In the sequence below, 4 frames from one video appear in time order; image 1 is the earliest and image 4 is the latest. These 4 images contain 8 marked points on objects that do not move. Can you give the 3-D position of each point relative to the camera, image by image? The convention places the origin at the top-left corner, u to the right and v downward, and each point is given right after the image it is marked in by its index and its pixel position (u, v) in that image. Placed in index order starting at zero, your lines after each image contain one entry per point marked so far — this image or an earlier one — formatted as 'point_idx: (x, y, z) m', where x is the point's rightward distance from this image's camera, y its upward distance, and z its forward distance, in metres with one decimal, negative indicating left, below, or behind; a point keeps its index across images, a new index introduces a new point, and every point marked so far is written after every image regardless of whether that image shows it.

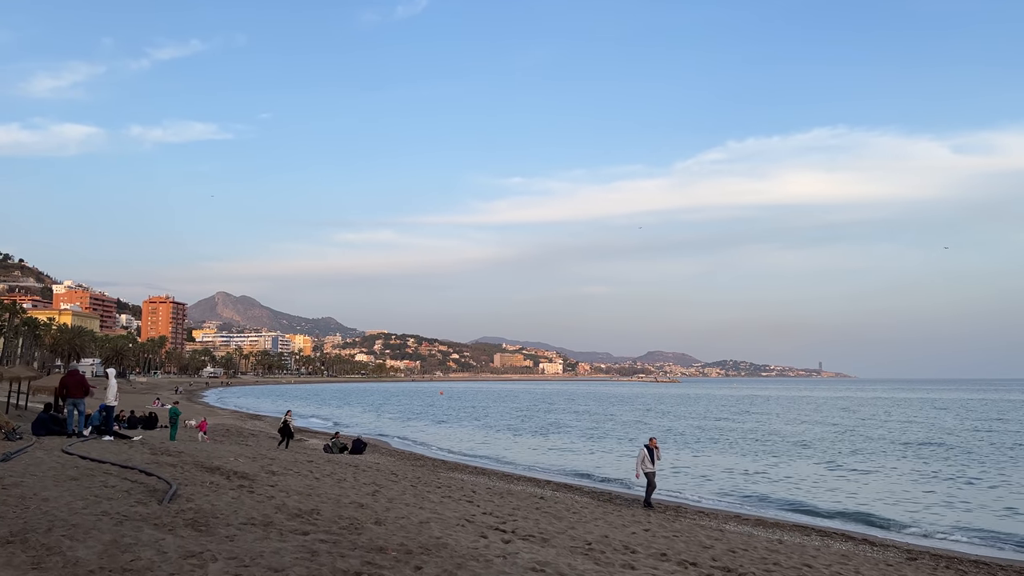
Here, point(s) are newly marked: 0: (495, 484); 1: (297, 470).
0: (-0.1, -3.8, +15.2) m
1: (-3.7, -3.2, +13.7) m
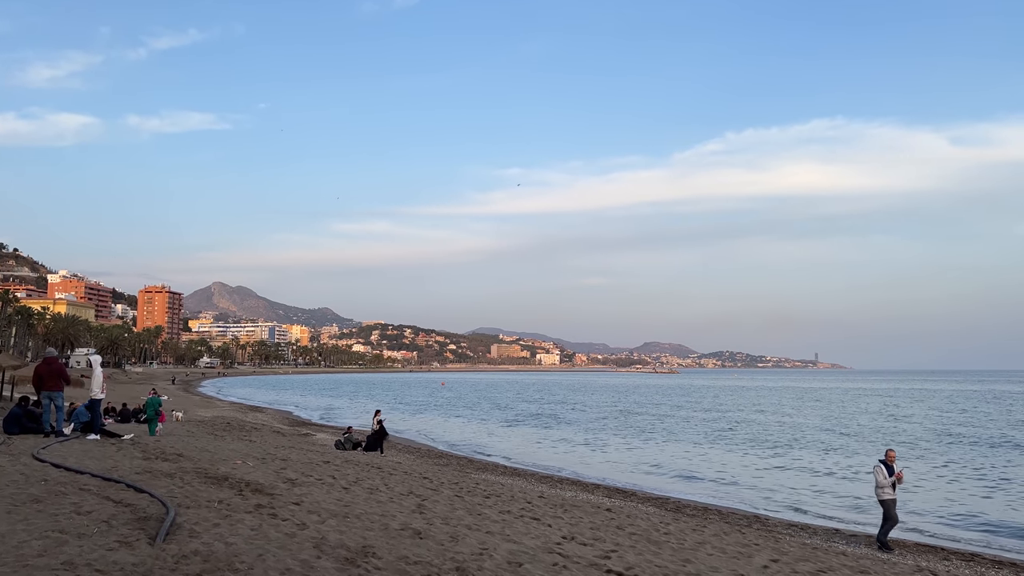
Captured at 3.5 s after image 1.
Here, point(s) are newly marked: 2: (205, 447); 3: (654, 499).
0: (+0.6, -3.4, +13.4) m
1: (-2.9, -2.8, +11.8) m
2: (-5.6, -2.9, +14.5) m
3: (+2.4, -3.6, +13.4) m
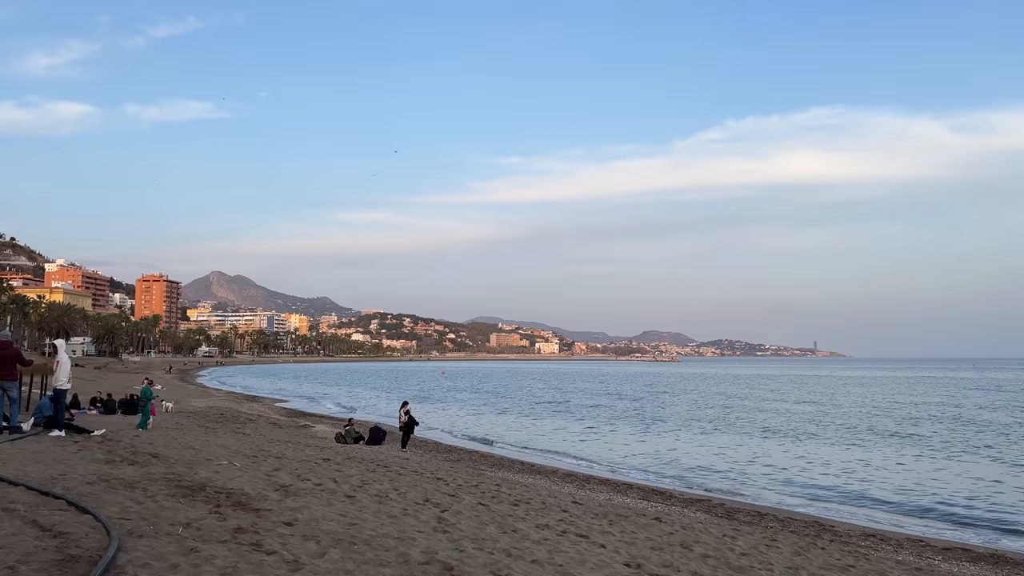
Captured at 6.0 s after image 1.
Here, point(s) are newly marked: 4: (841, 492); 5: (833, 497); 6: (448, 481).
0: (+0.9, -3.0, +11.9) m
1: (-2.6, -2.5, +10.3) m
2: (-5.3, -2.5, +13.1) m
3: (+2.8, -3.2, +12.0) m
4: (+8.2, -5.1, +20.0) m
5: (+7.6, -4.9, +18.8) m
6: (-0.9, -2.7, +11.4) m
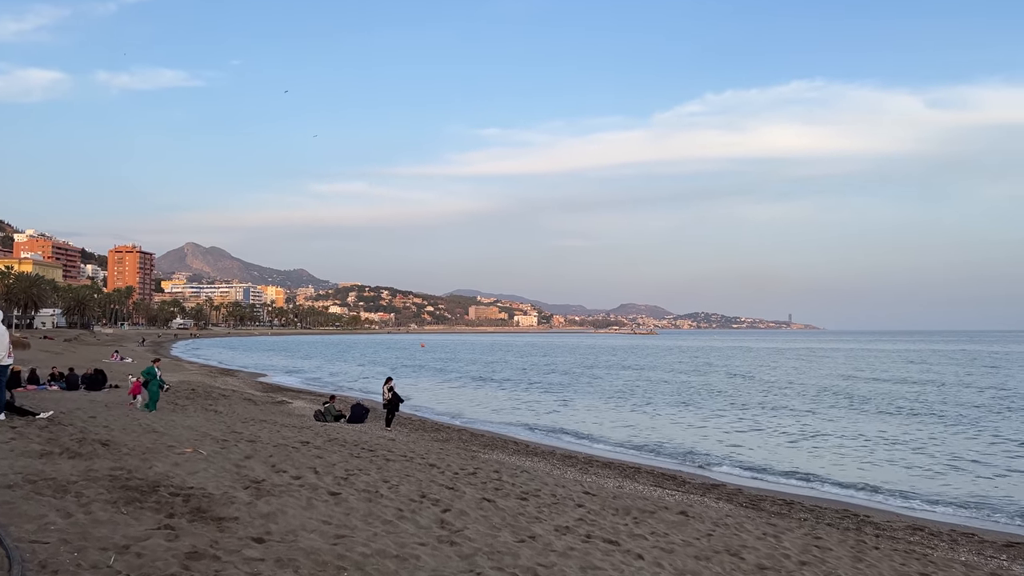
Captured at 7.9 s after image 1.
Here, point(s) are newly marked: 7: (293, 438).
0: (+0.9, -2.6, +10.9) m
1: (-2.5, -2.1, +9.2) m
2: (-5.4, -2.0, +11.9) m
3: (+2.7, -2.7, +11.0) m
4: (+8.0, -4.4, +19.2) m
5: (+7.4, -4.3, +18.1) m
6: (-0.9, -2.3, +10.3) m
7: (-3.4, -2.3, +12.4) m
